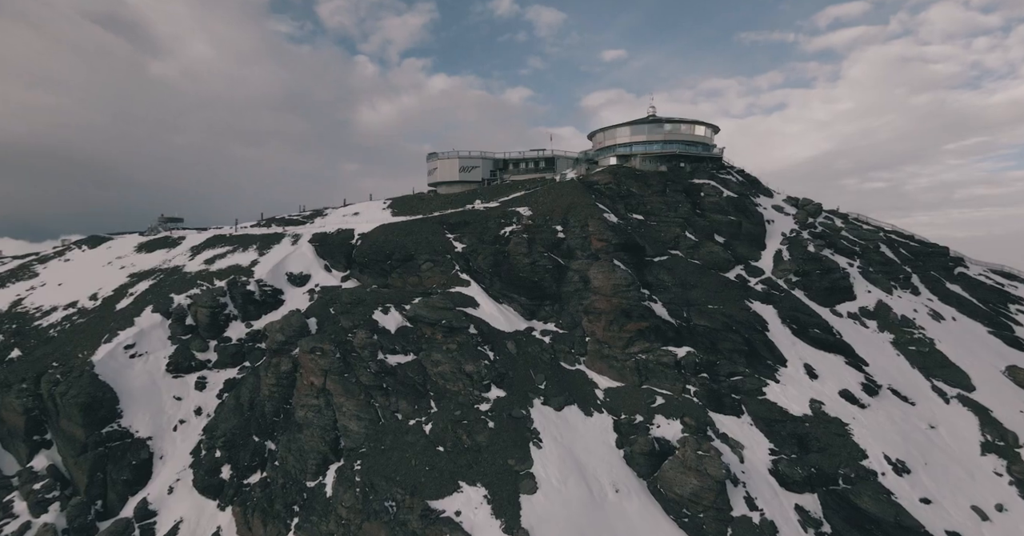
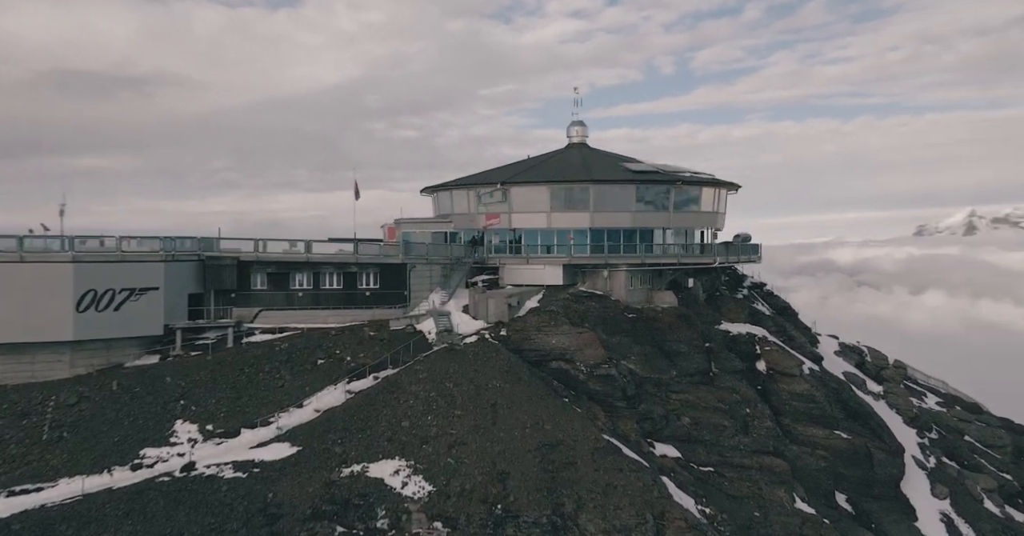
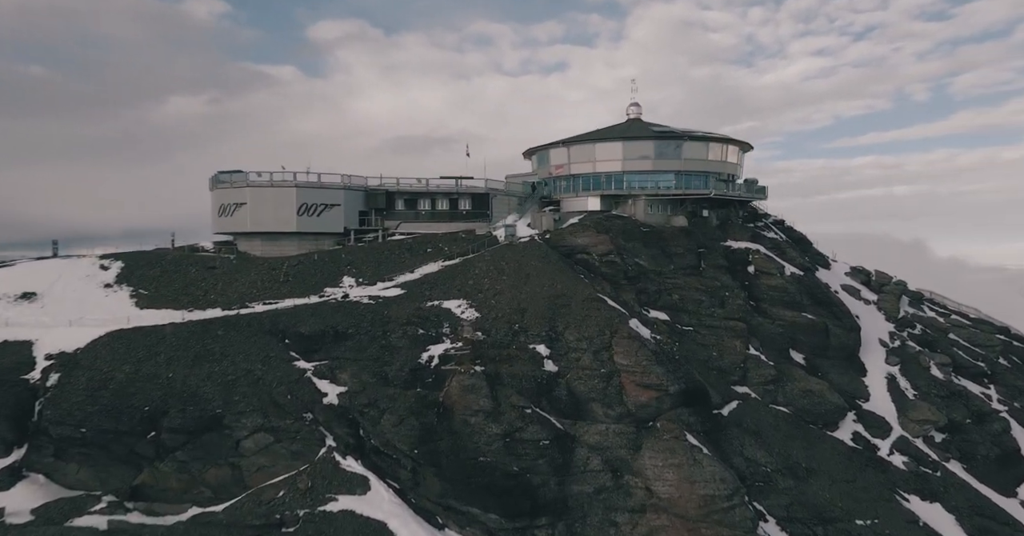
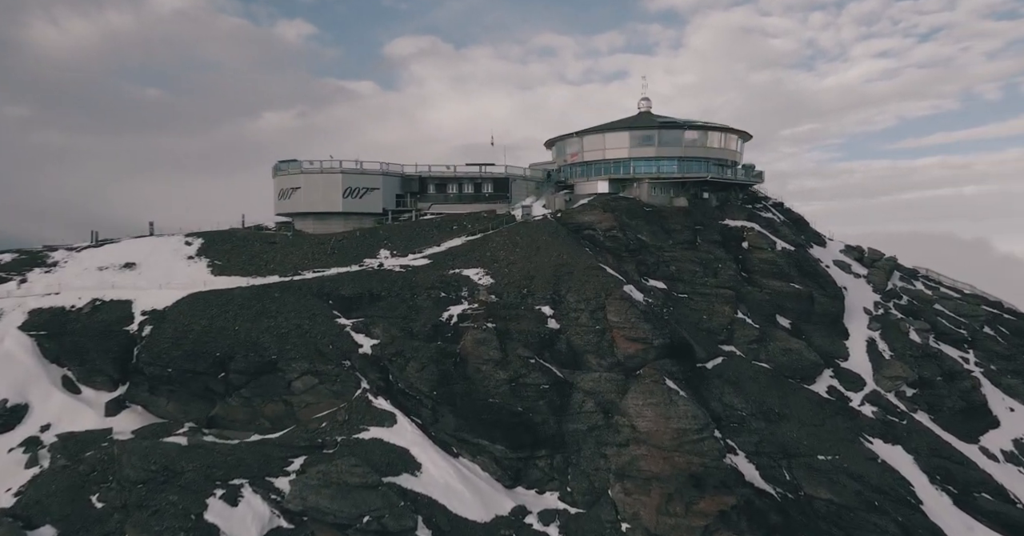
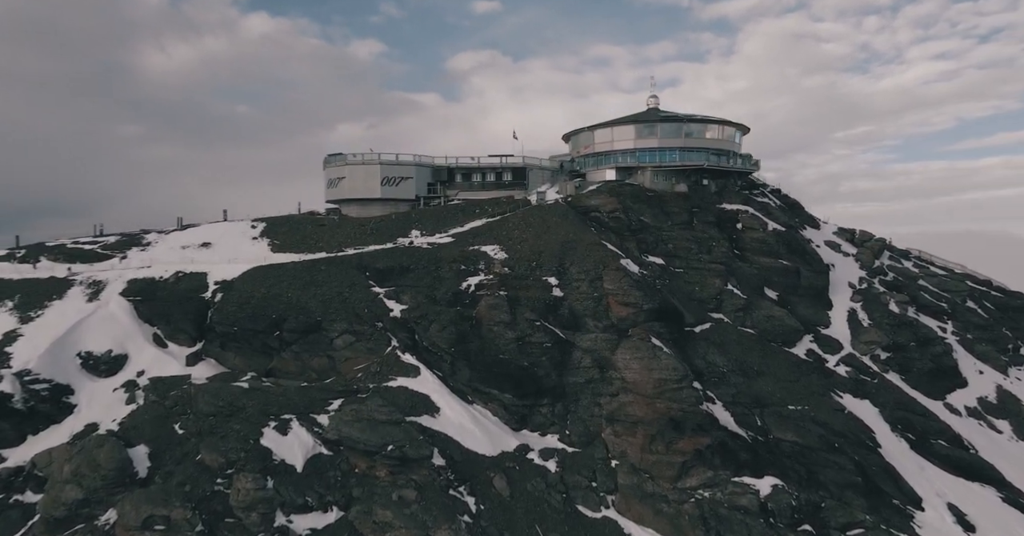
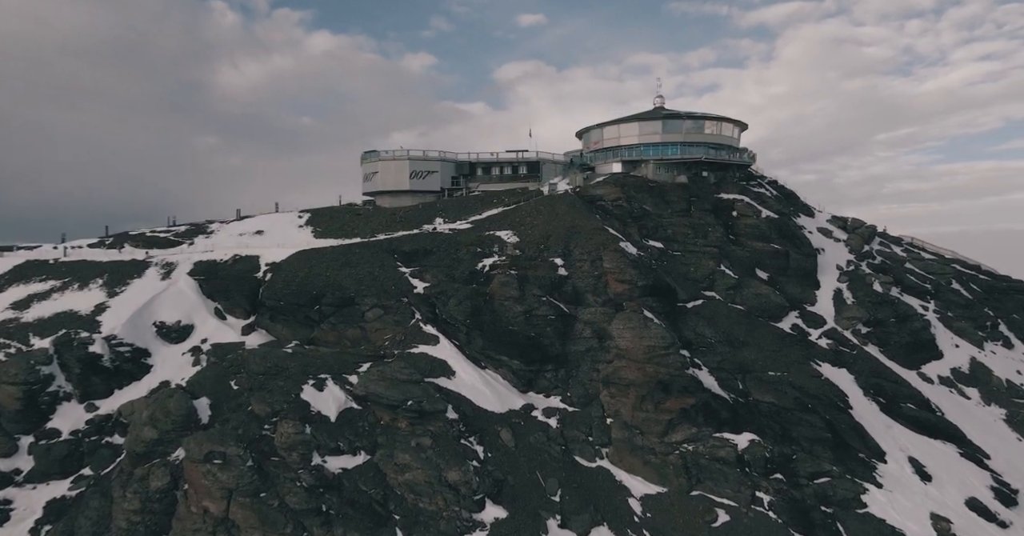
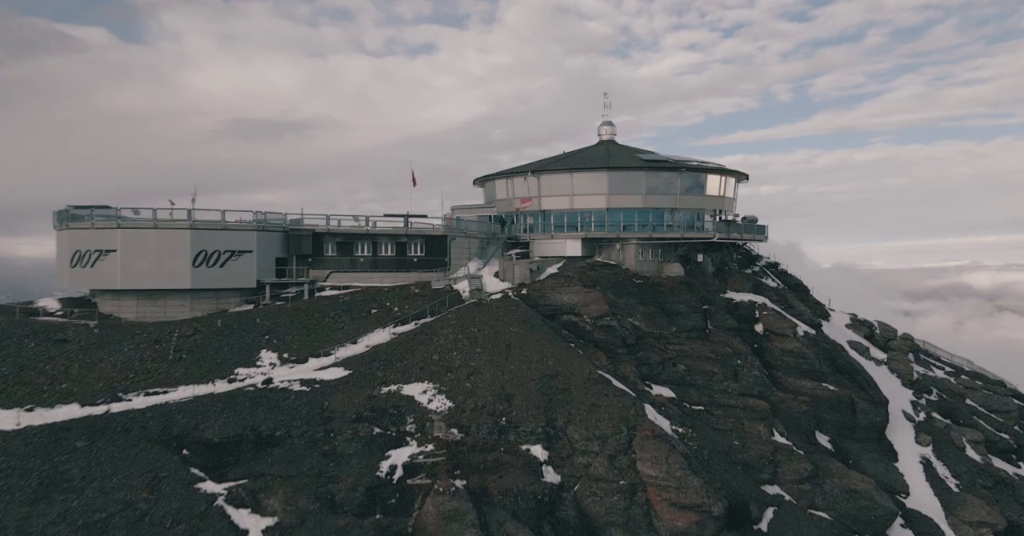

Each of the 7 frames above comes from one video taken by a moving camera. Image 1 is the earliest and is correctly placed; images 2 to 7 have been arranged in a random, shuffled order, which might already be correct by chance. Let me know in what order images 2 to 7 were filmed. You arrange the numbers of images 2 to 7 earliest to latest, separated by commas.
6, 5, 4, 3, 7, 2
